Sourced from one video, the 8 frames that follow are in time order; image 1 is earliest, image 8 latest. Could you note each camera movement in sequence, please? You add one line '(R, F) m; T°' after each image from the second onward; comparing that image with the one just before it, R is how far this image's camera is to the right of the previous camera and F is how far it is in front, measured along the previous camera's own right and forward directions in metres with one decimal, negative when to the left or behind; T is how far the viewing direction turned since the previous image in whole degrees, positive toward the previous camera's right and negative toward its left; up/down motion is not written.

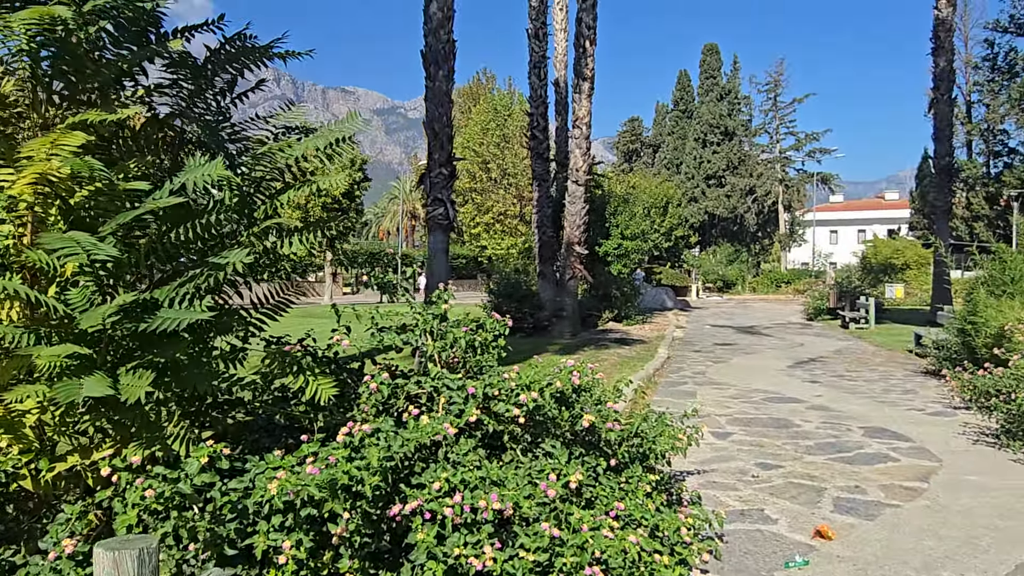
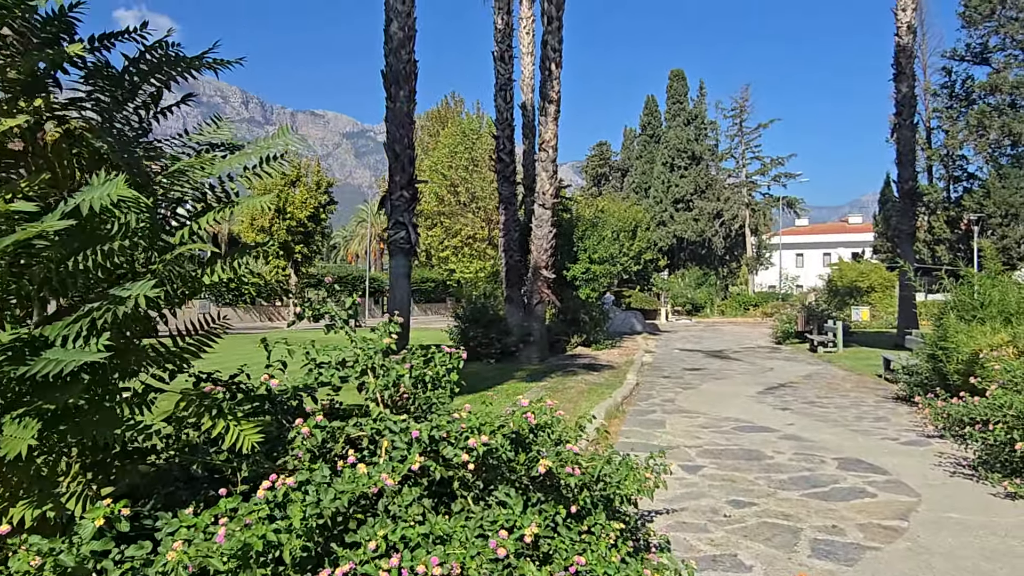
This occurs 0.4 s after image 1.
(+0.1, +0.3) m; +2°
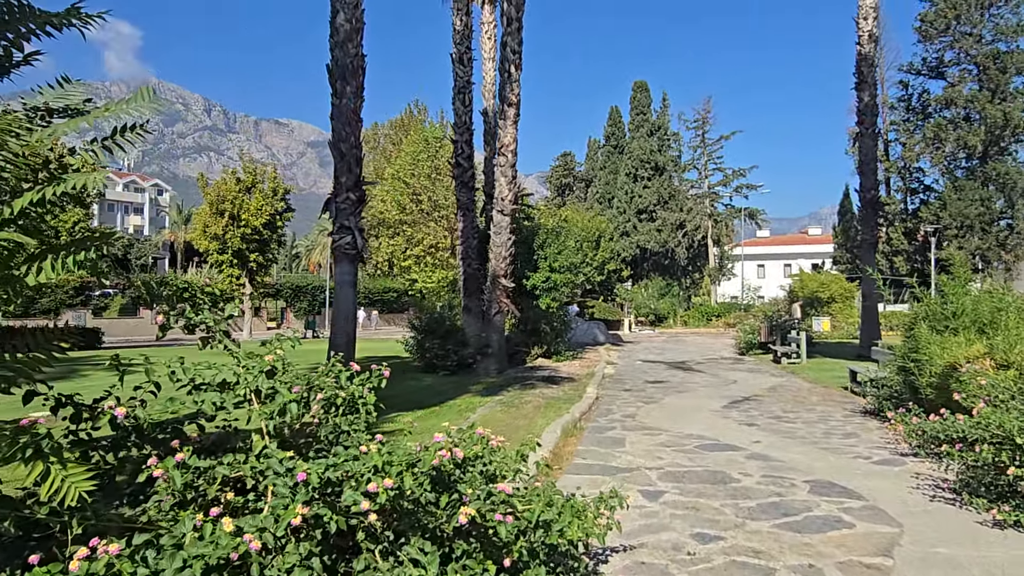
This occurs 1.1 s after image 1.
(+0.2, +0.6) m; +3°
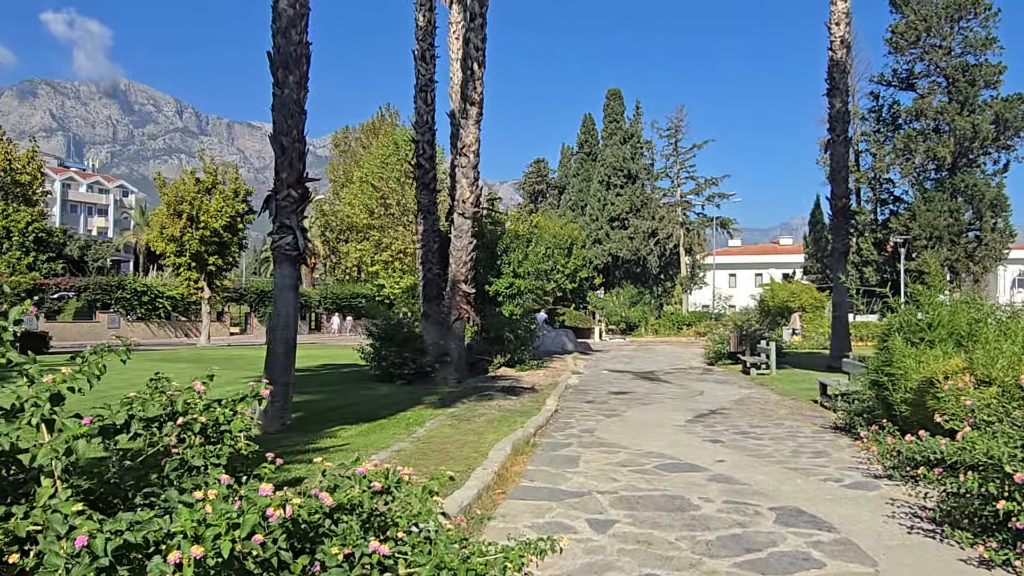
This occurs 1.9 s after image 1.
(+0.3, +0.6) m; +2°
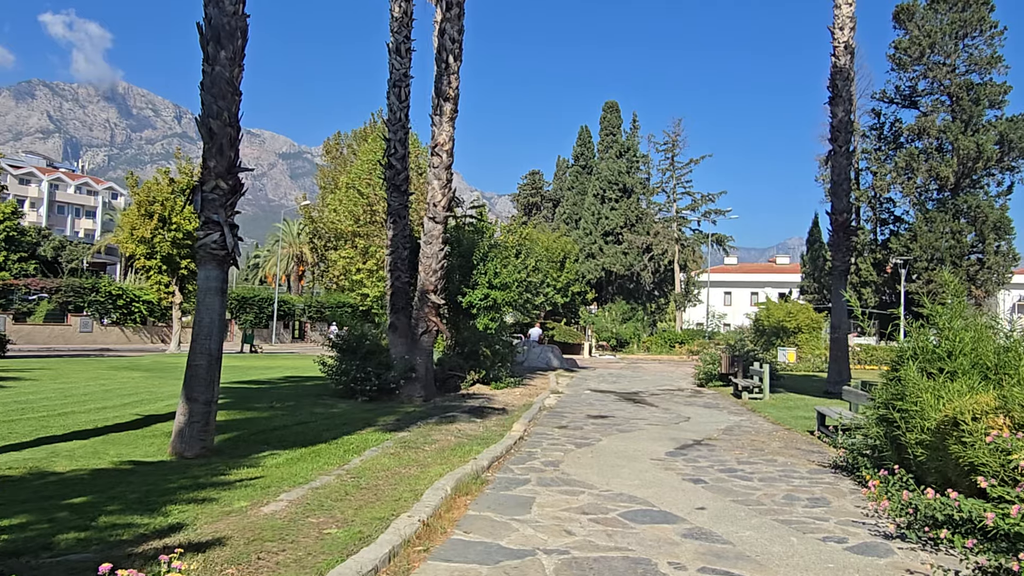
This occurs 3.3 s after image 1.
(+0.4, +1.2) m; 0°
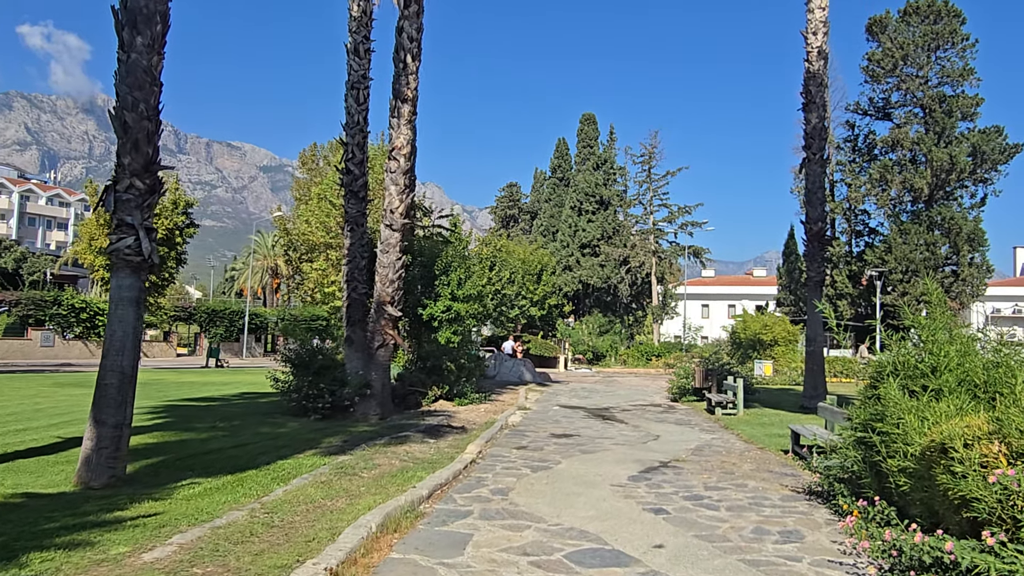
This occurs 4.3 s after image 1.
(+0.3, +0.7) m; +1°
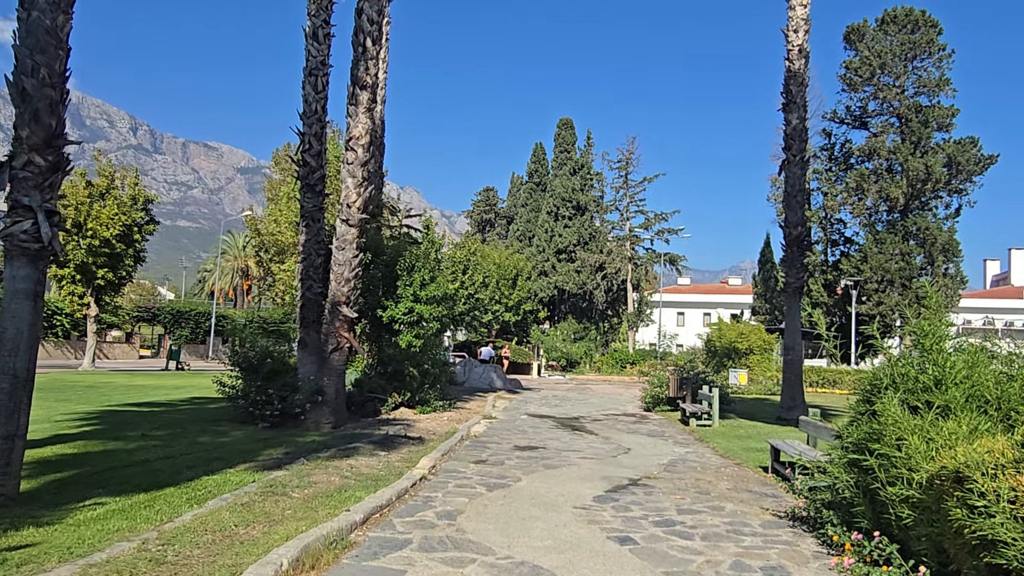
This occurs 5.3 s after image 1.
(+0.2, +0.8) m; +2°
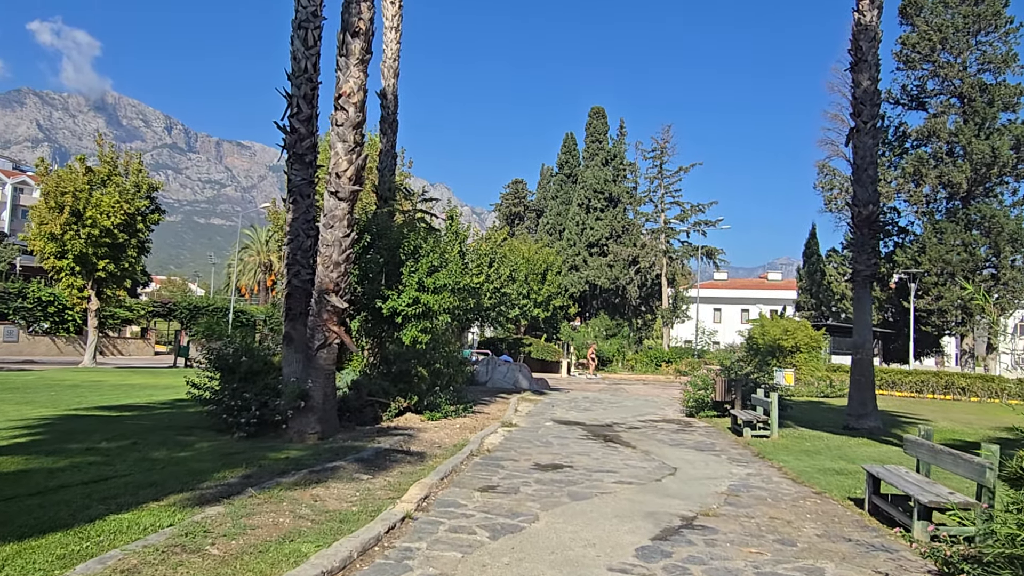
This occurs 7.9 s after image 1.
(+0.1, +2.1) m; -2°
